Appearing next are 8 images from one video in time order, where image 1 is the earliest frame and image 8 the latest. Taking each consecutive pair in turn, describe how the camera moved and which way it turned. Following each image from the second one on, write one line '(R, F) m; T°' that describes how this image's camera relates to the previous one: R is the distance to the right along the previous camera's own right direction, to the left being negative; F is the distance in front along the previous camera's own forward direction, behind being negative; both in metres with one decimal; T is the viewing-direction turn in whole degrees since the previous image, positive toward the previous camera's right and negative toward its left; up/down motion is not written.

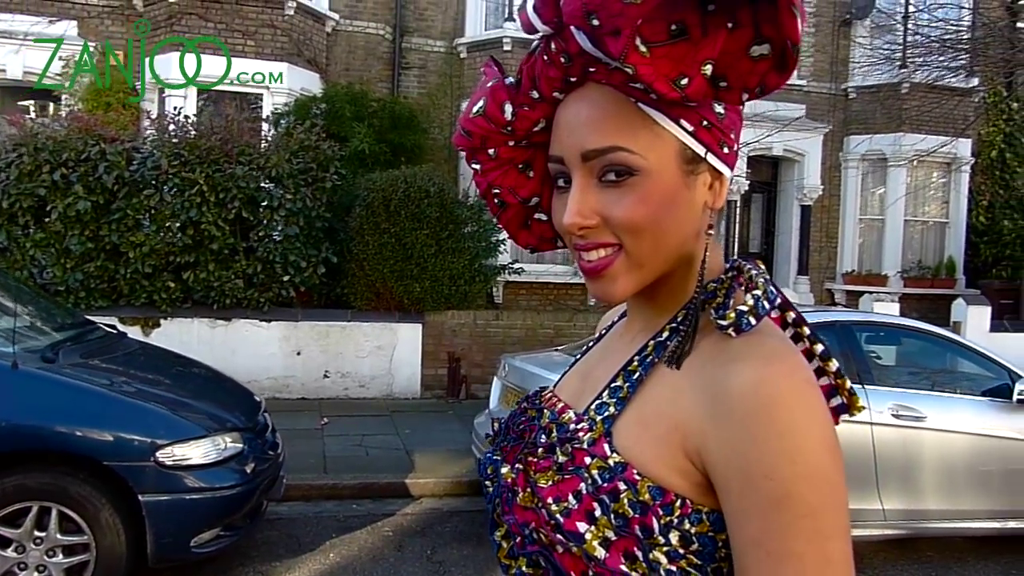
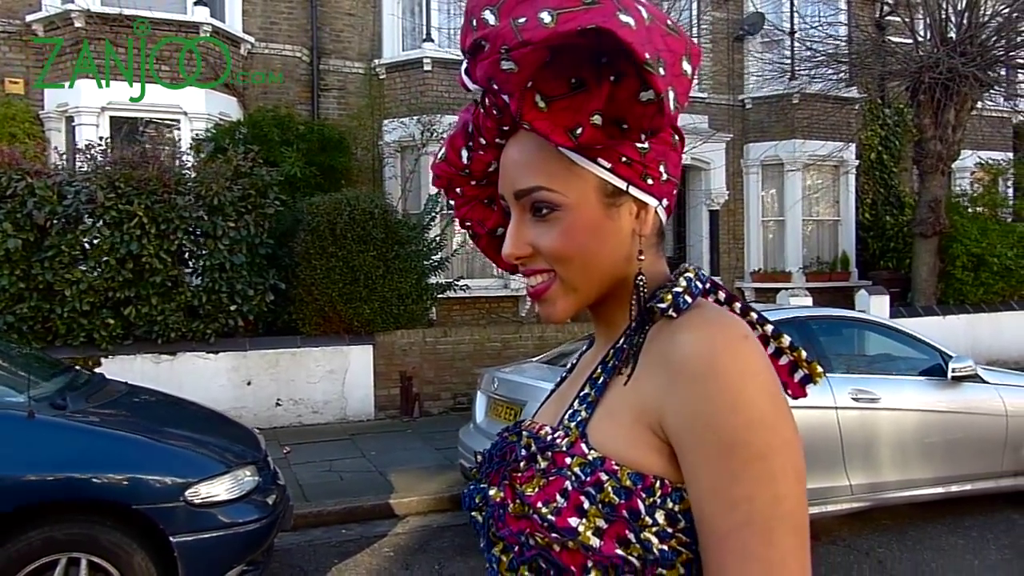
(-0.6, -0.2) m; +8°
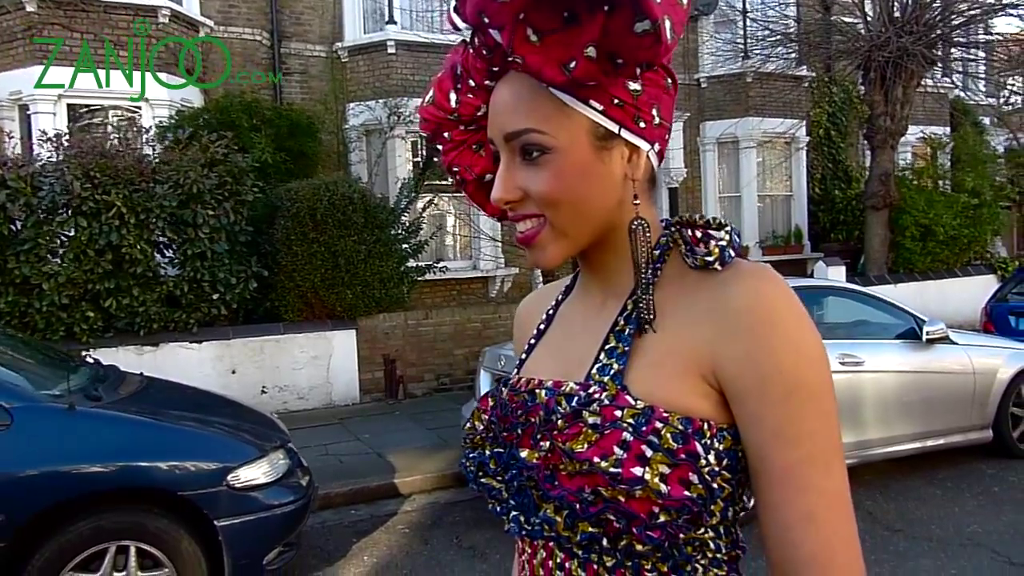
(-0.4, -0.1) m; +4°
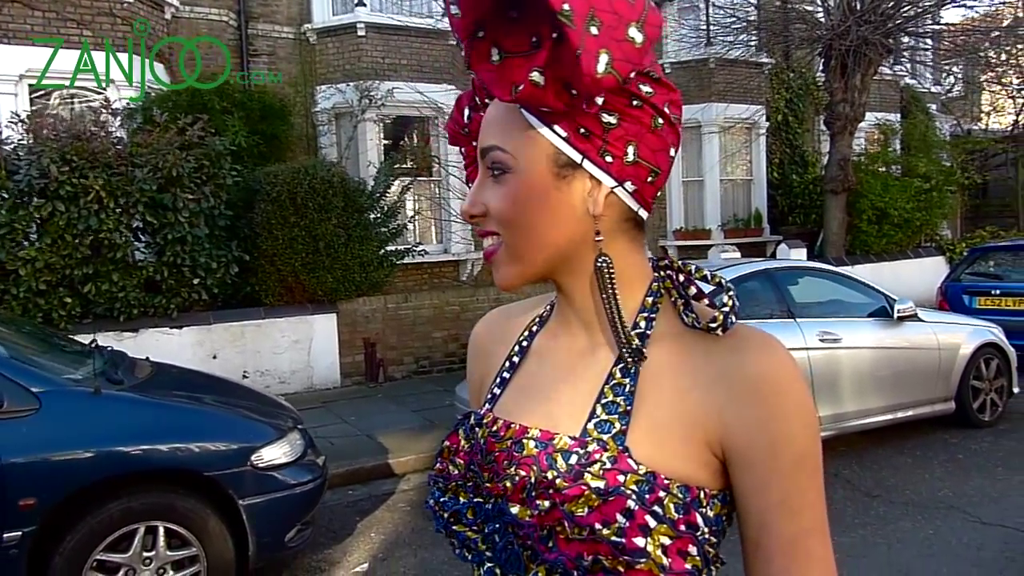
(-0.3, -0.1) m; +4°
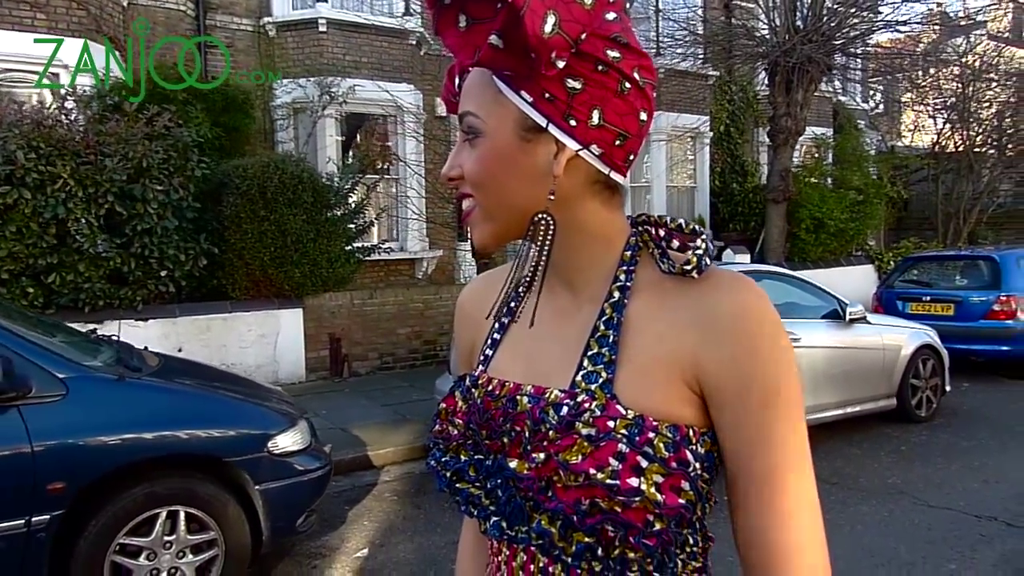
(-0.4, -0.2) m; +5°
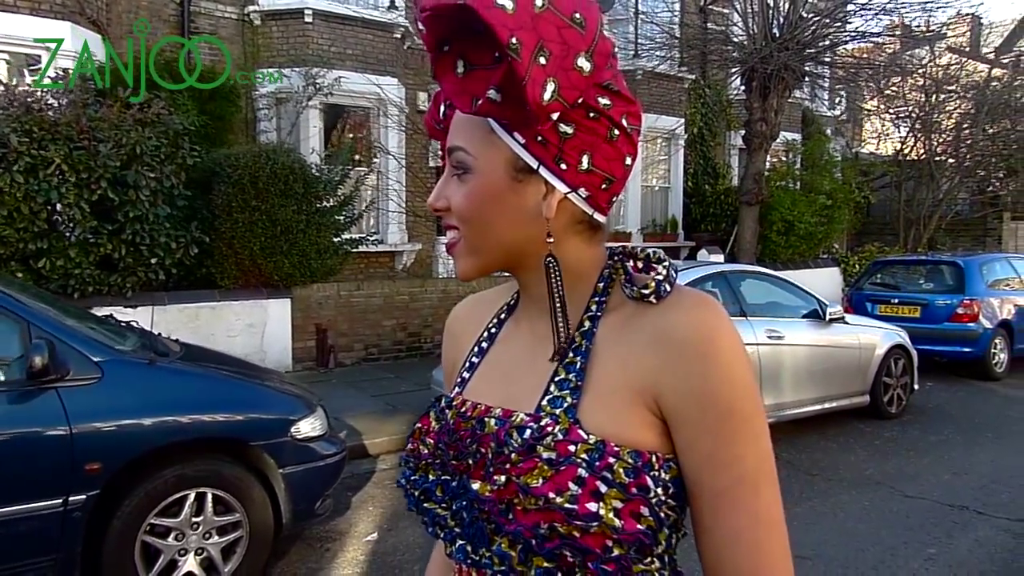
(-0.3, -0.2) m; +3°
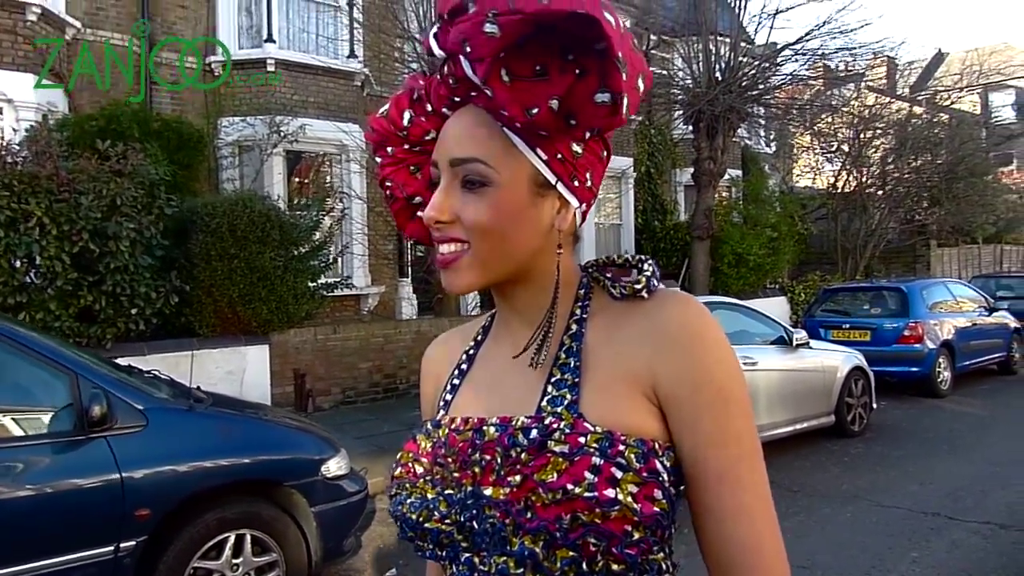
(-0.4, -0.3) m; +4°
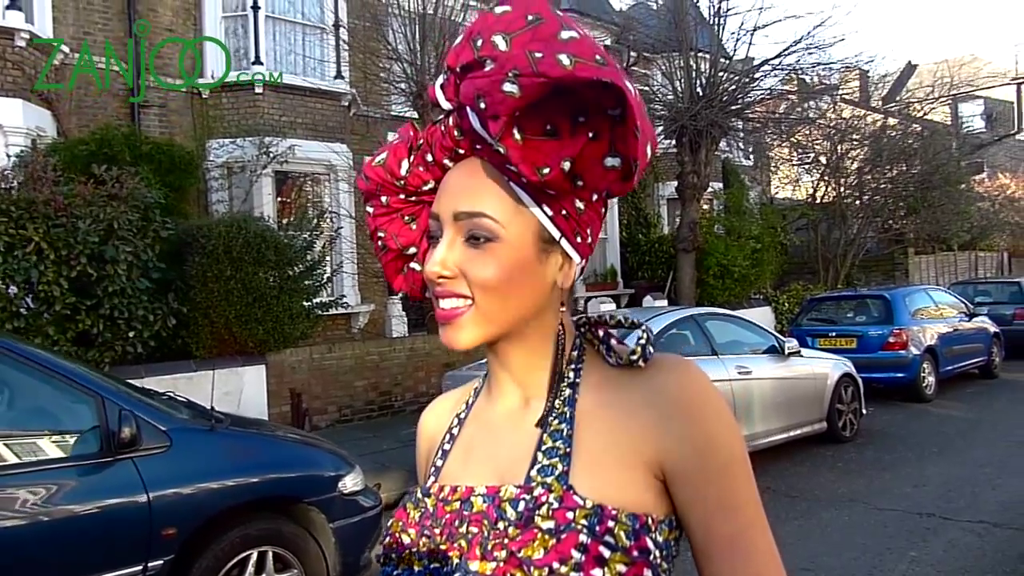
(-0.2, -0.1) m; +1°
